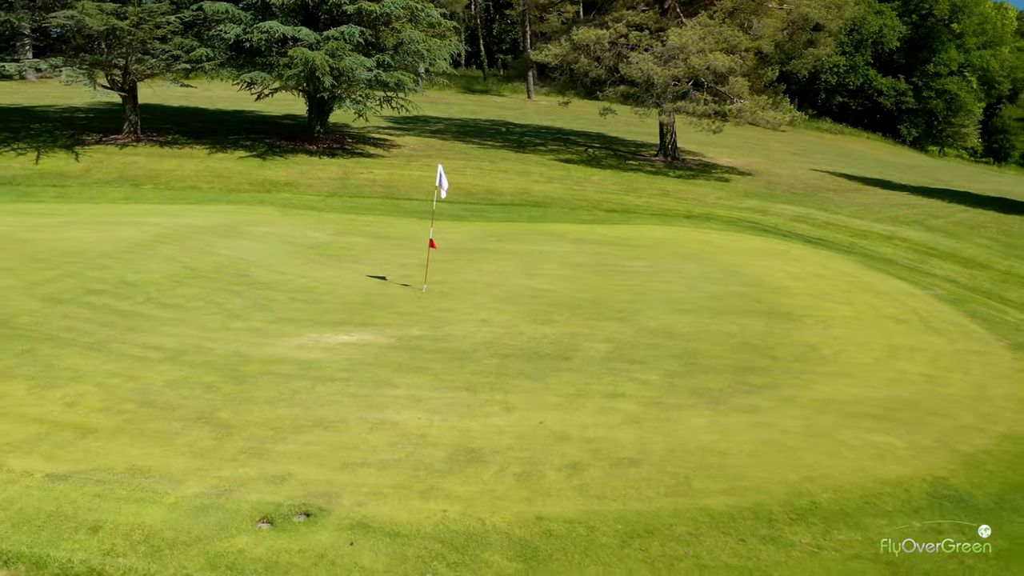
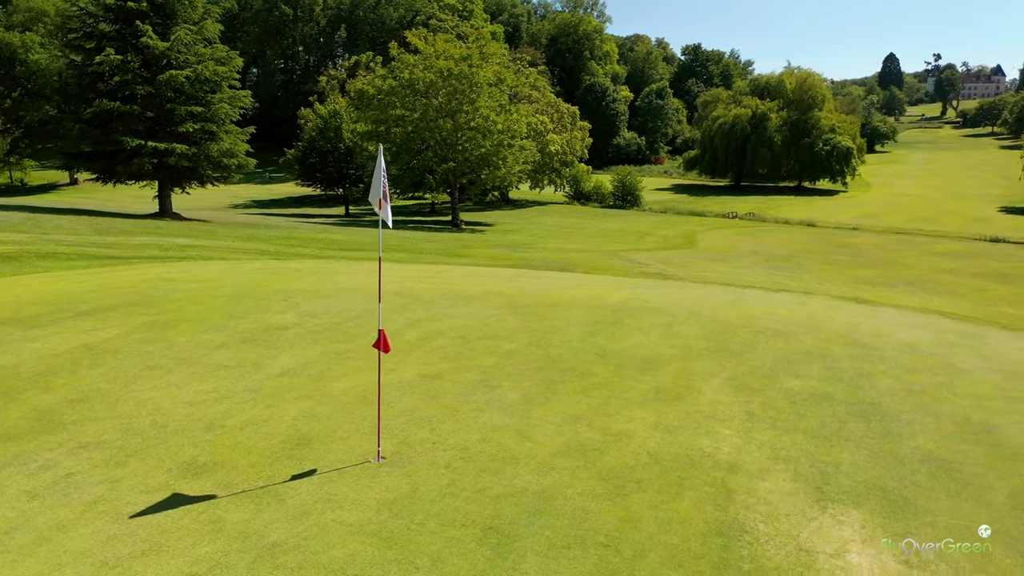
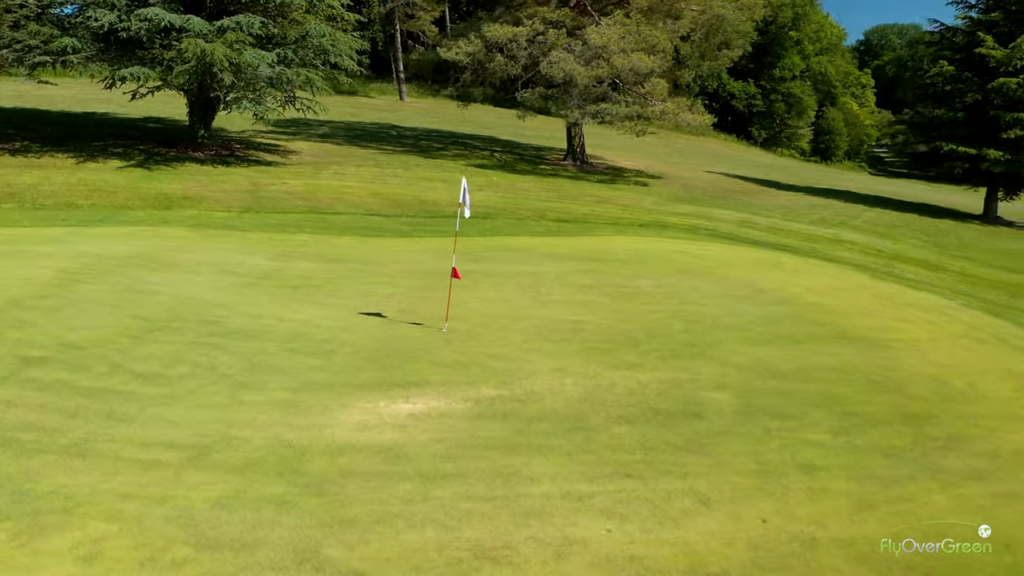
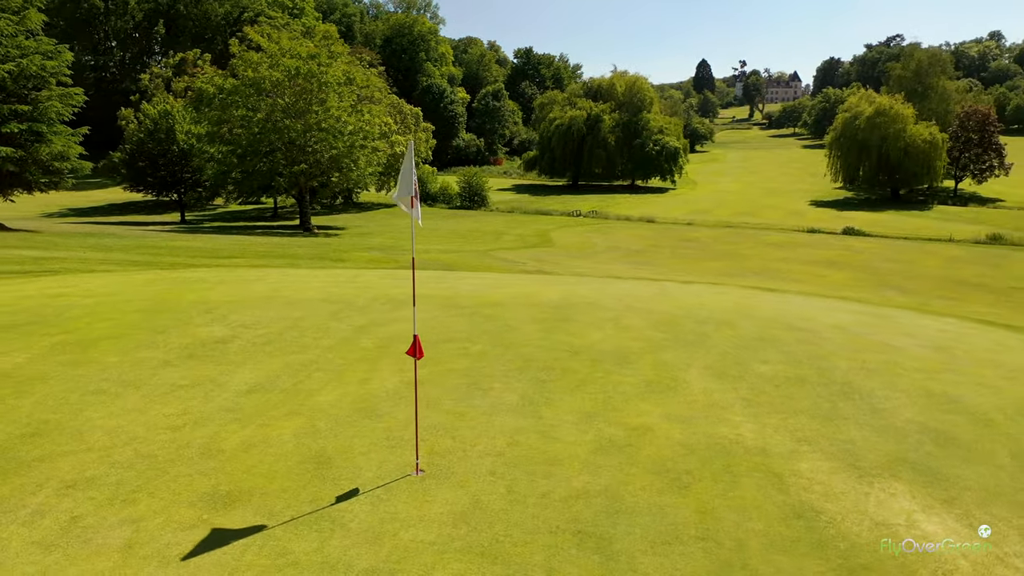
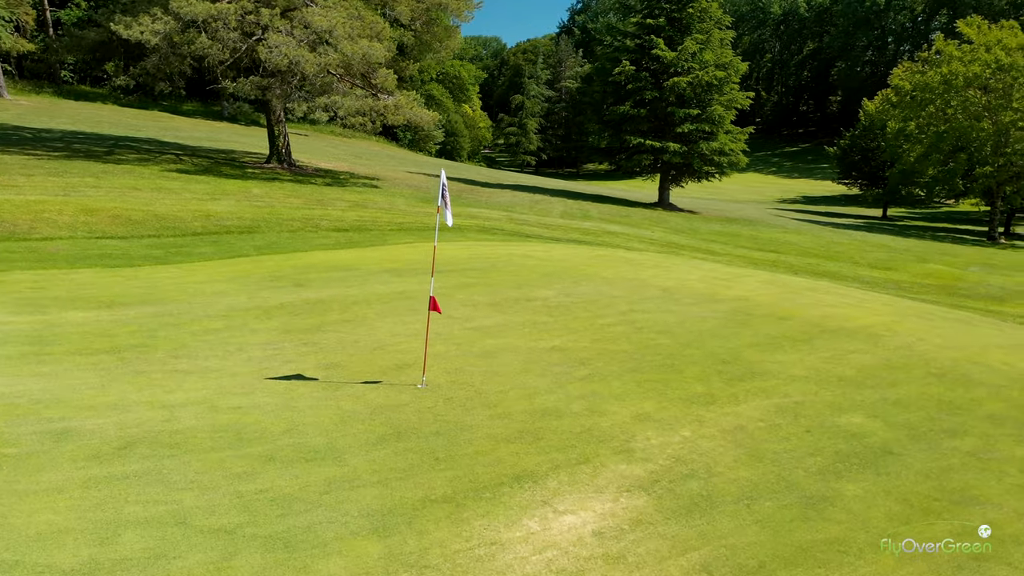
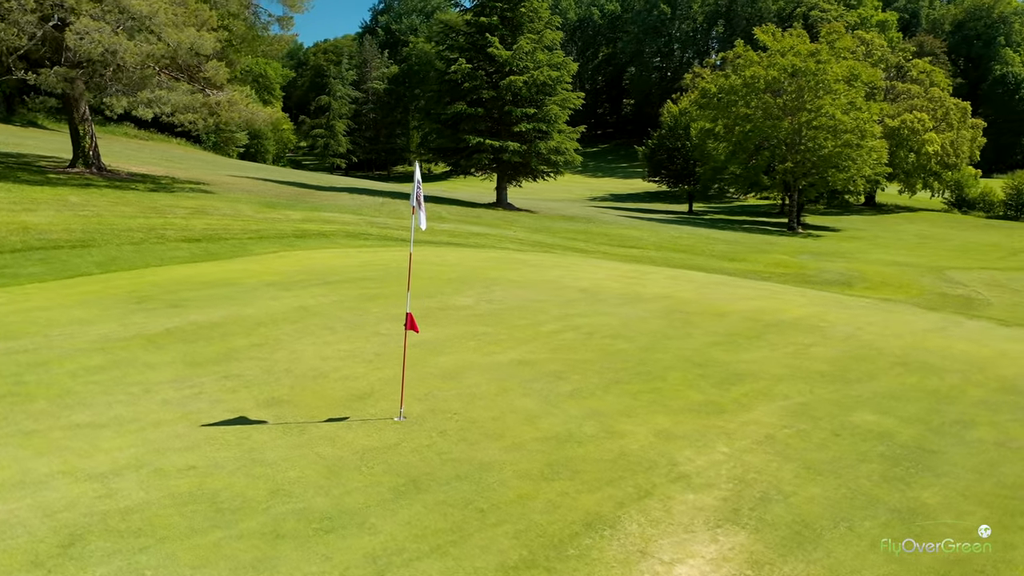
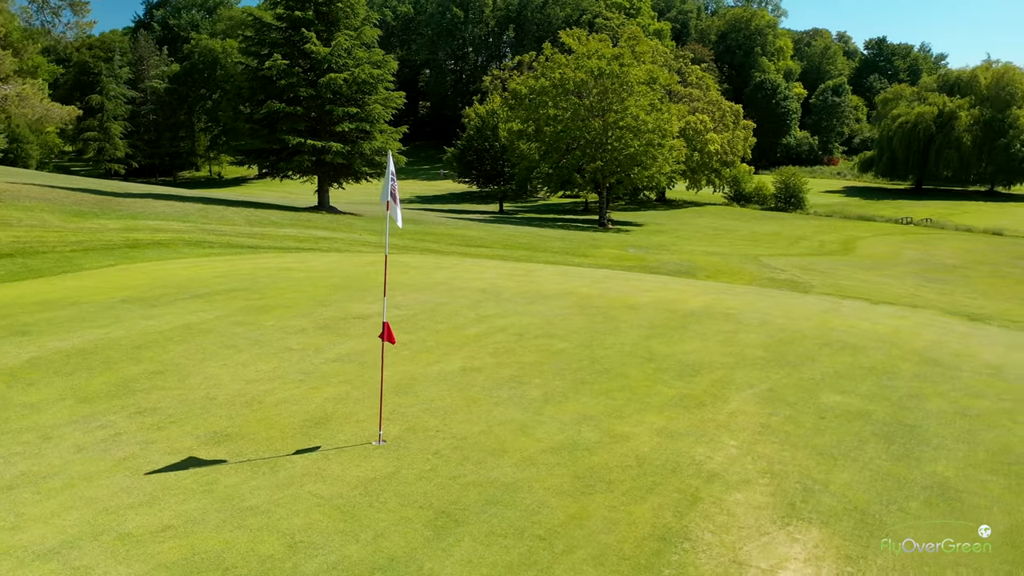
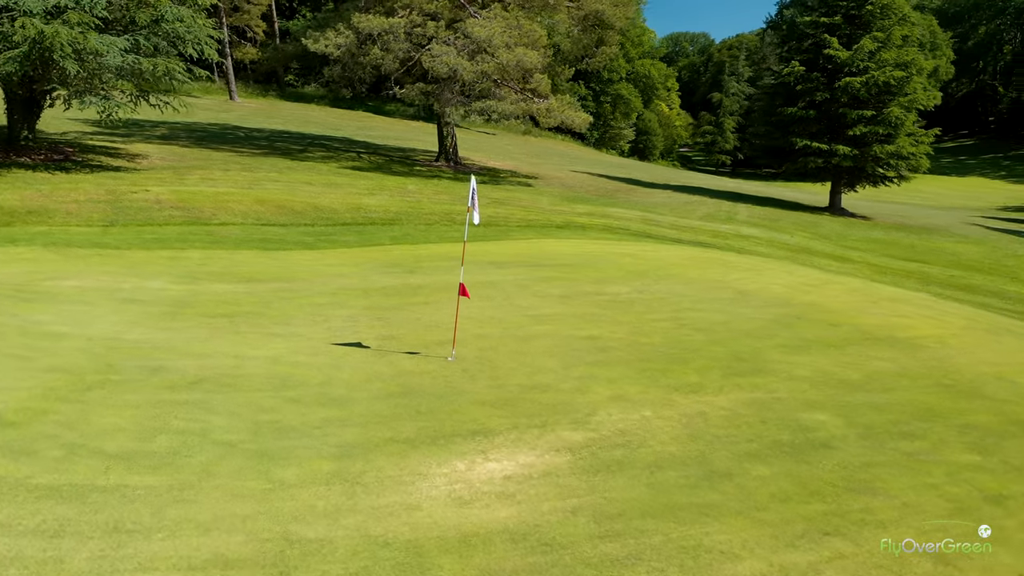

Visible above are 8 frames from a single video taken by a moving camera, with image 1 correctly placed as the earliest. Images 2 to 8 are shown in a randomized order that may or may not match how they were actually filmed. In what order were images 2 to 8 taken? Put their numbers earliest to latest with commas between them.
3, 8, 5, 6, 7, 2, 4
